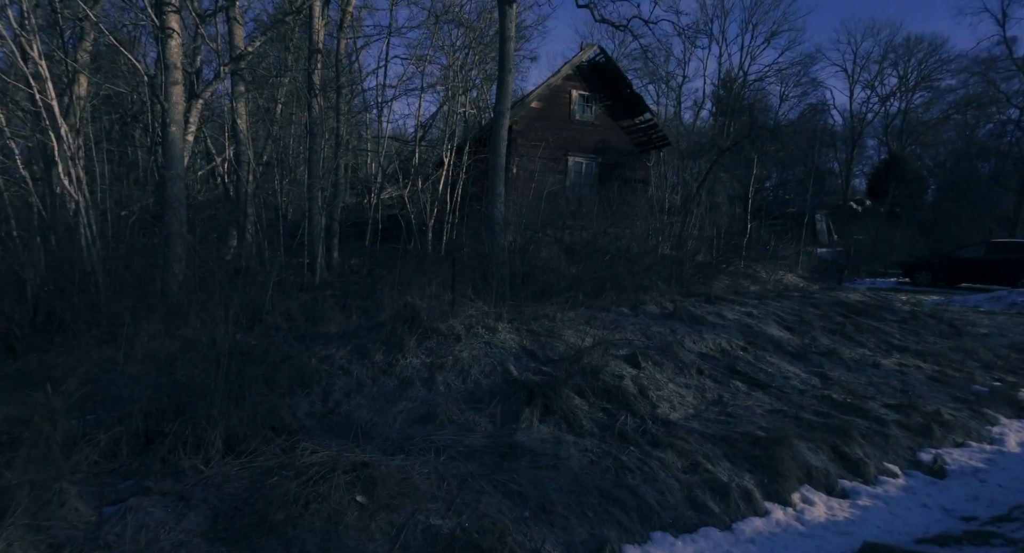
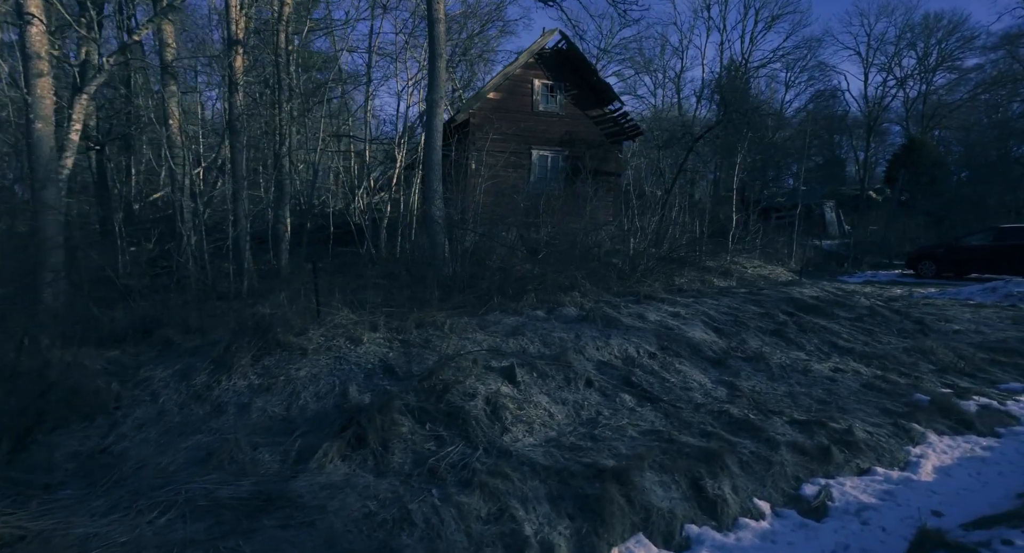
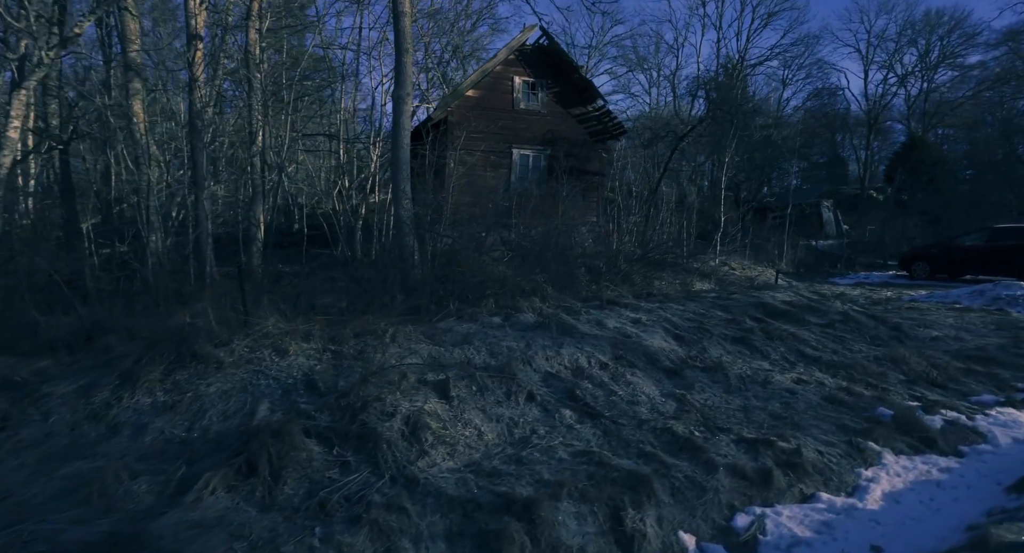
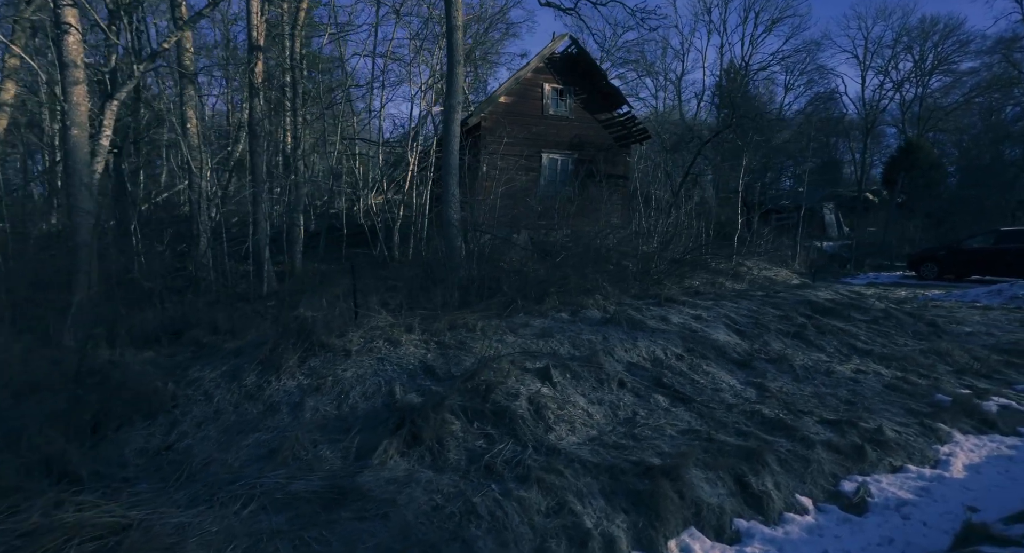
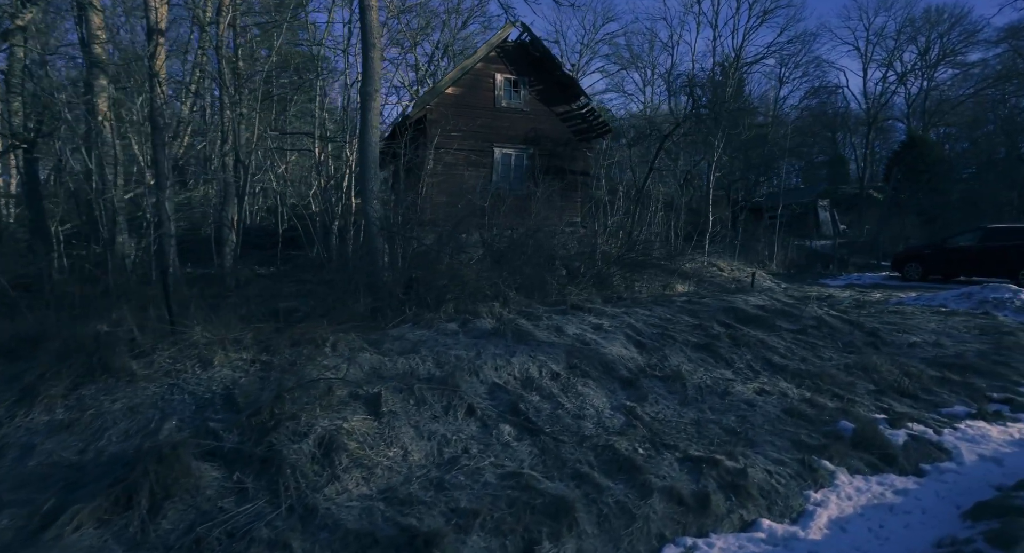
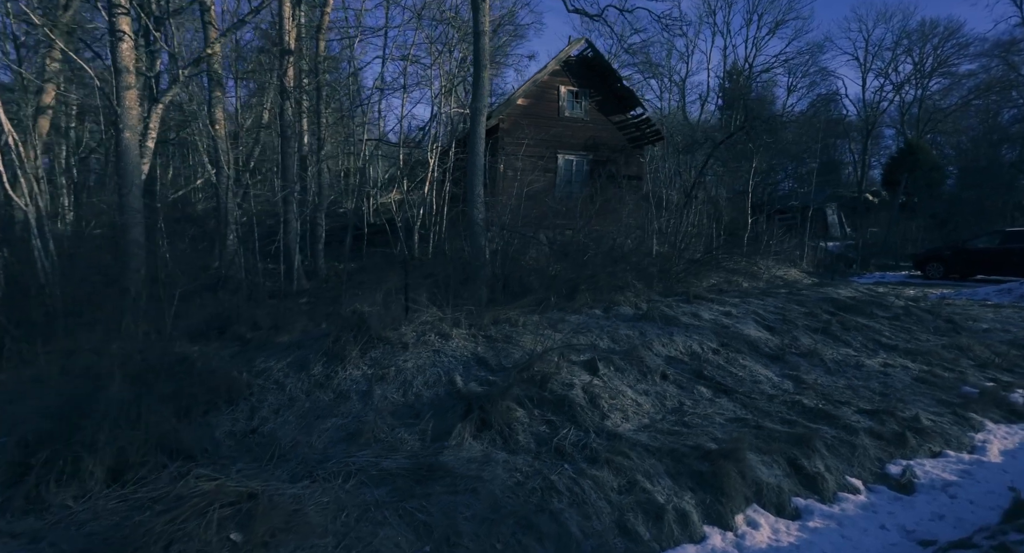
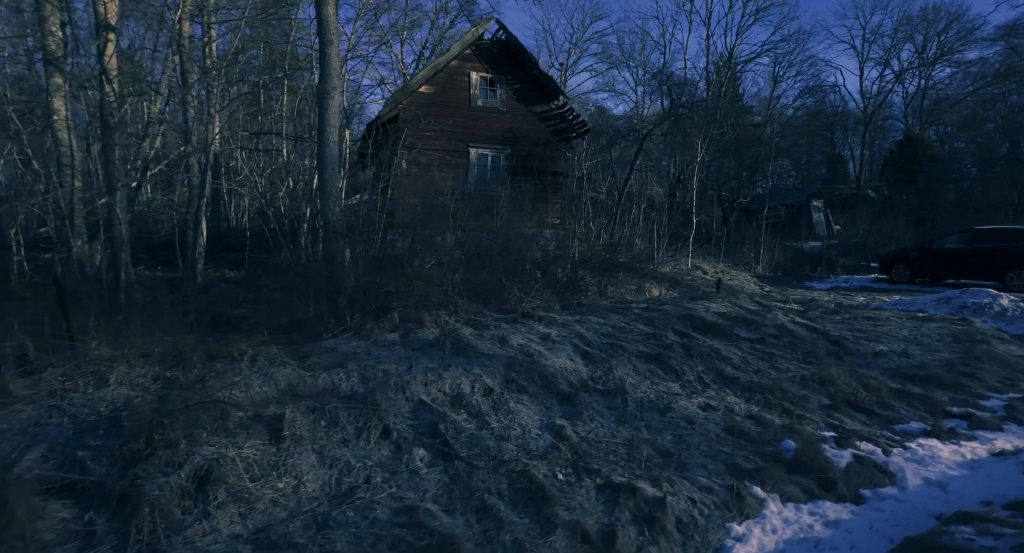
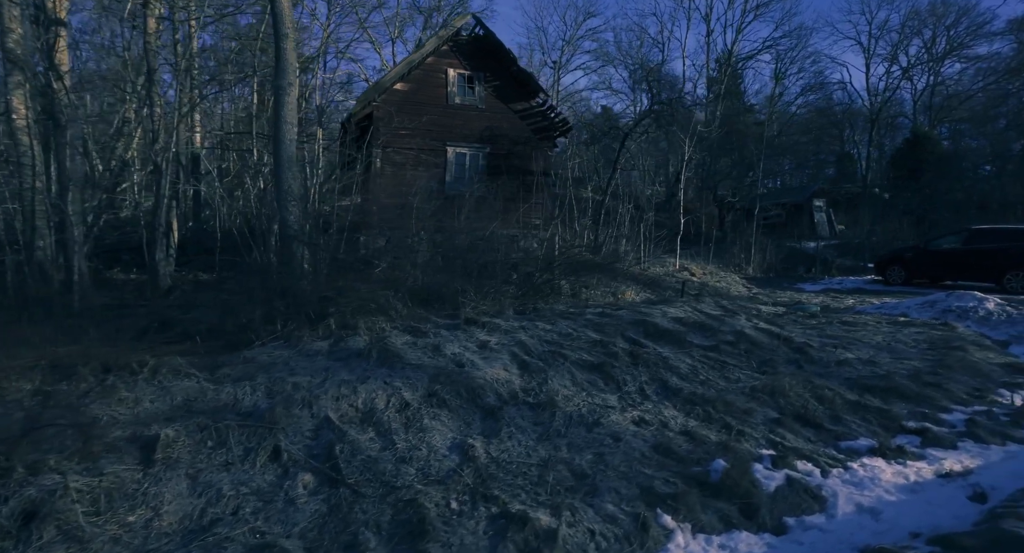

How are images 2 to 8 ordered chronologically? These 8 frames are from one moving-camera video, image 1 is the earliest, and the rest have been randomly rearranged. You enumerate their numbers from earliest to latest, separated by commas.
6, 4, 2, 3, 5, 7, 8
